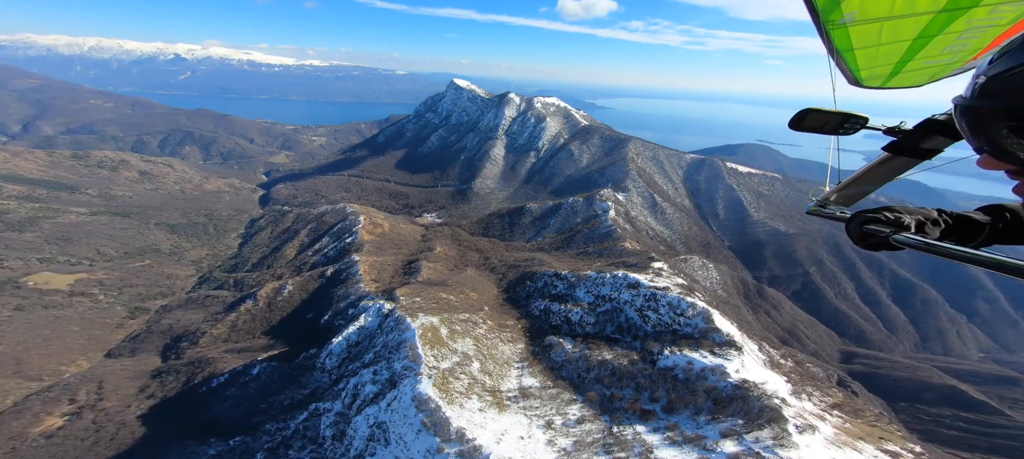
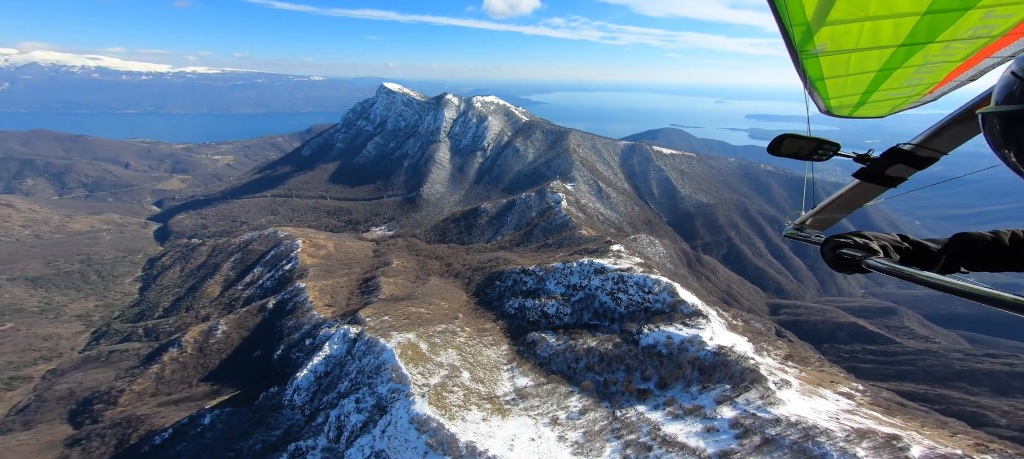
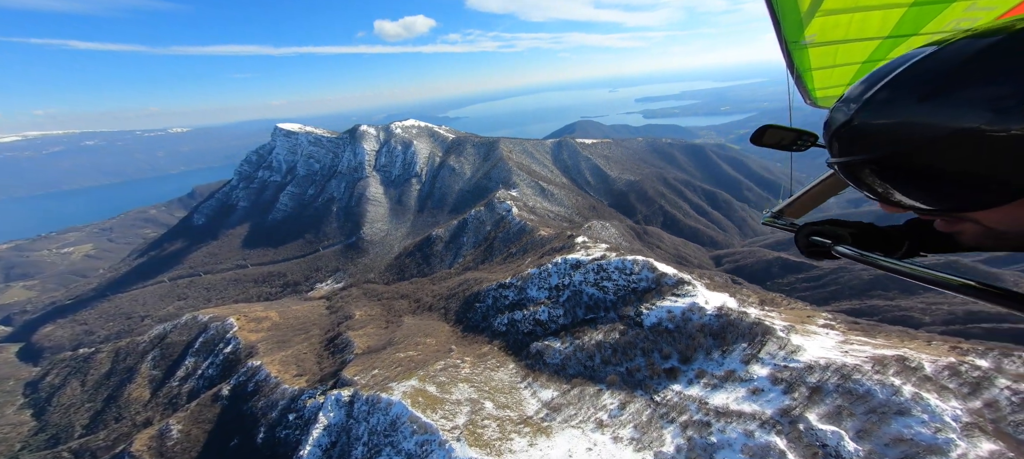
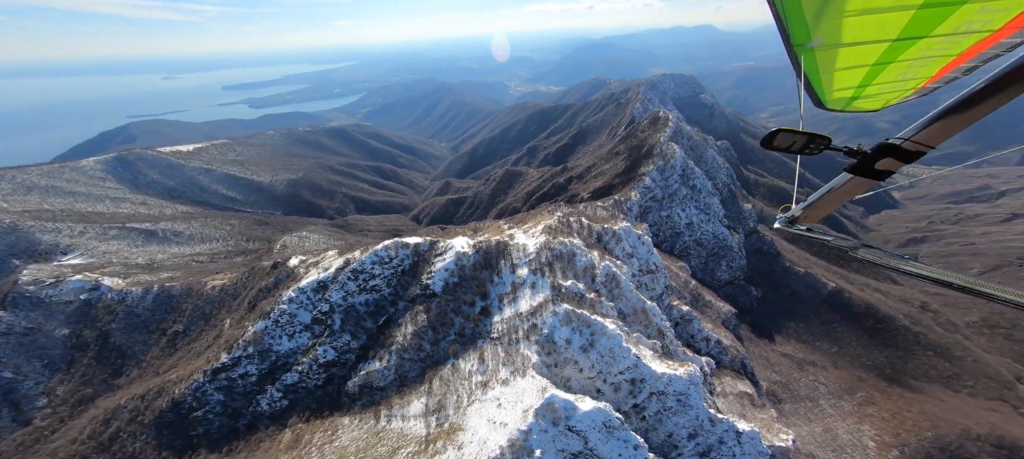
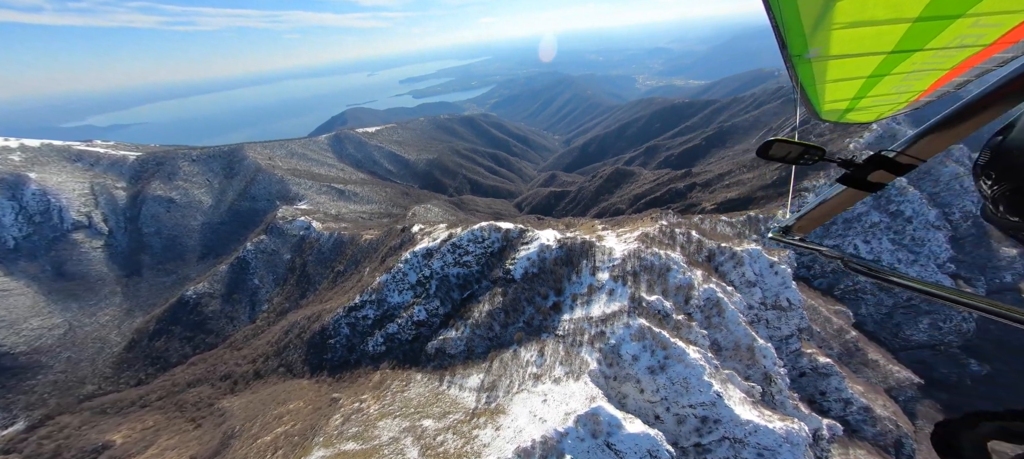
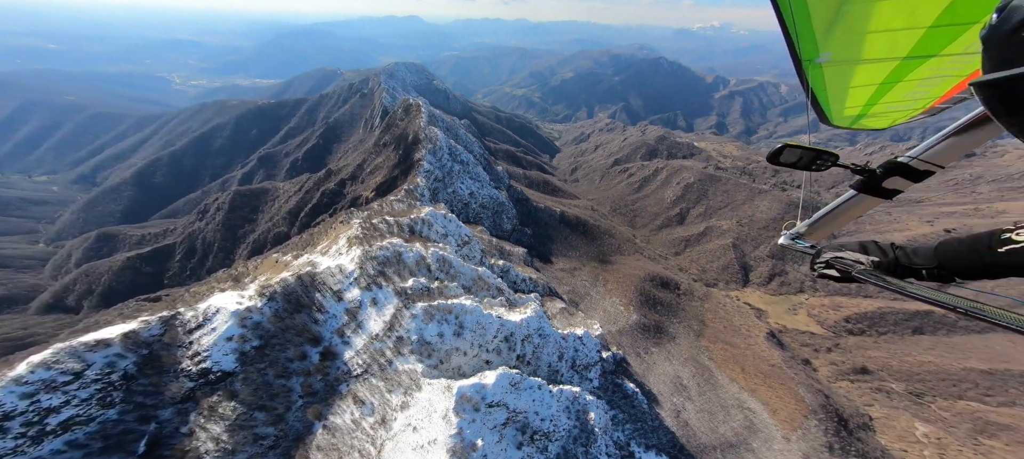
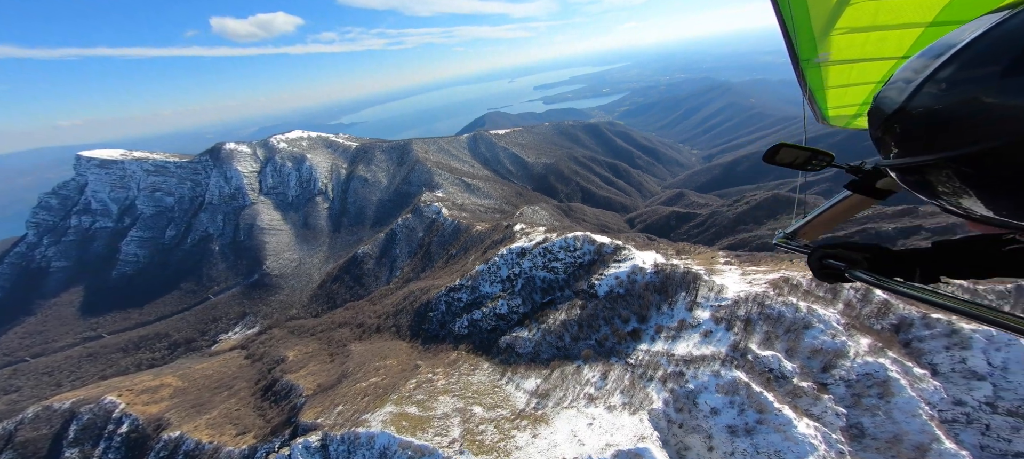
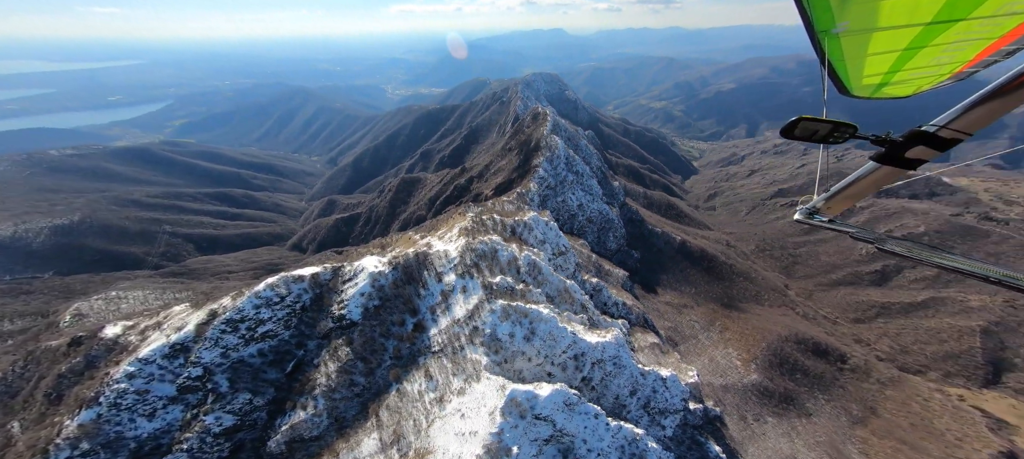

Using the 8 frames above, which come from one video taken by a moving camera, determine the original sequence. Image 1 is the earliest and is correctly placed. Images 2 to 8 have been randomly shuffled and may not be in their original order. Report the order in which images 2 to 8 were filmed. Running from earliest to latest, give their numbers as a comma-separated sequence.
2, 3, 7, 5, 4, 8, 6
